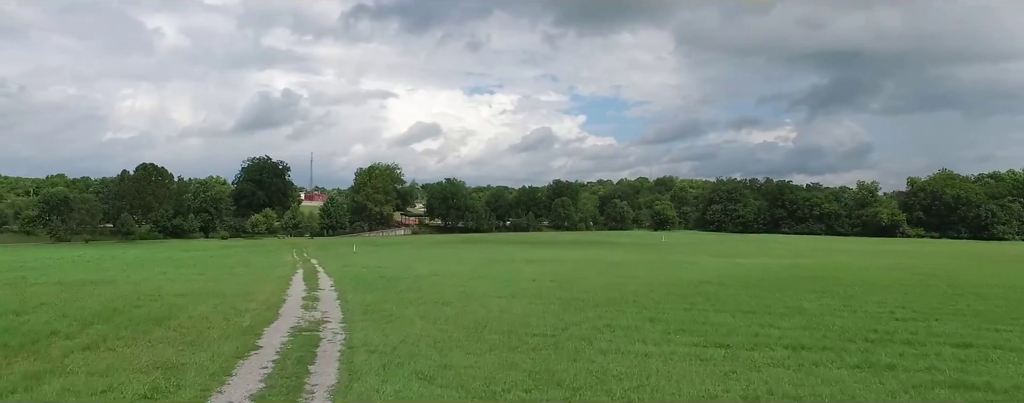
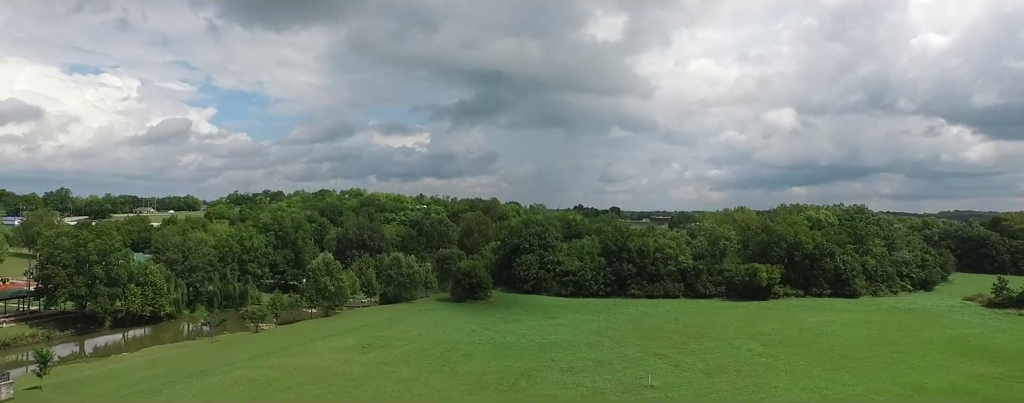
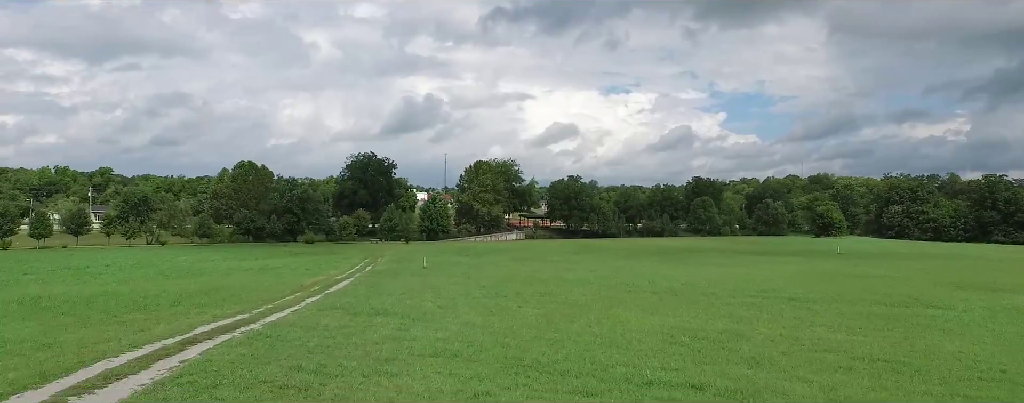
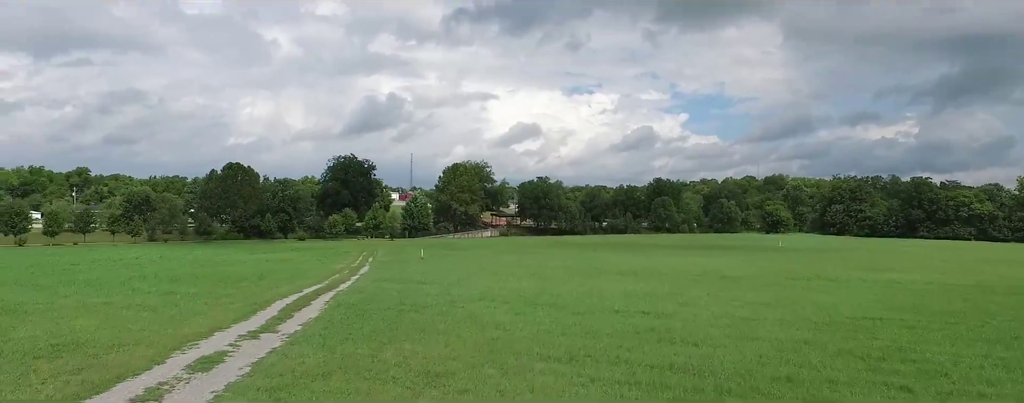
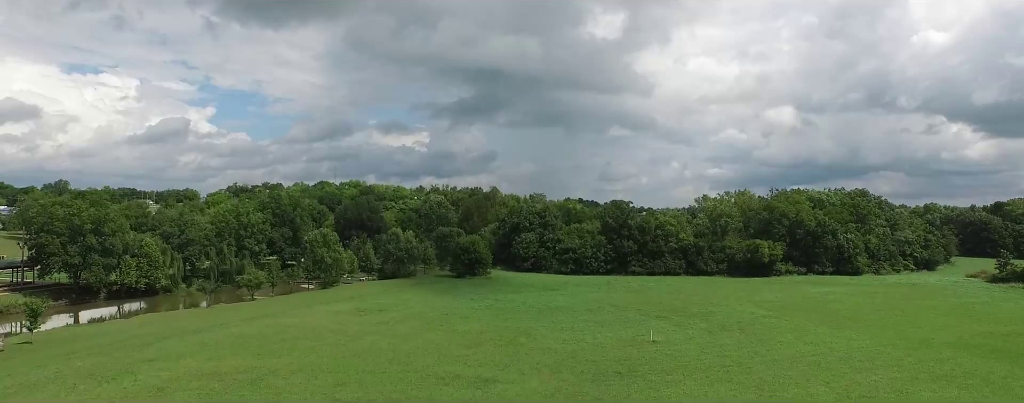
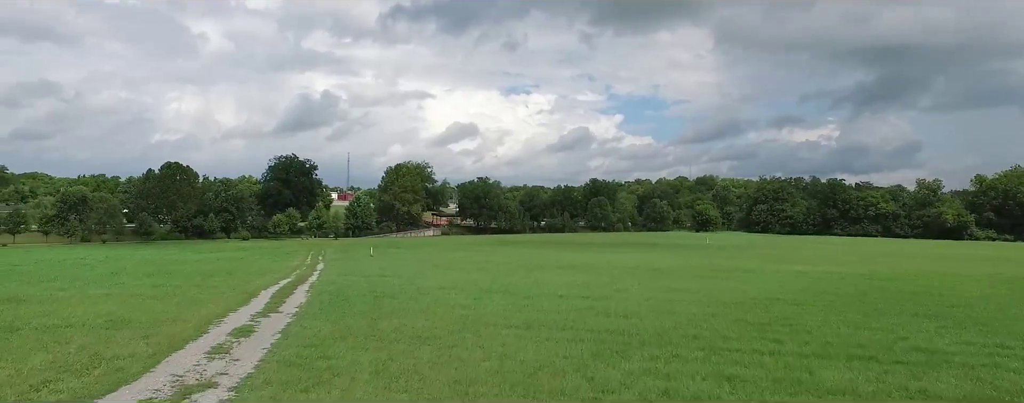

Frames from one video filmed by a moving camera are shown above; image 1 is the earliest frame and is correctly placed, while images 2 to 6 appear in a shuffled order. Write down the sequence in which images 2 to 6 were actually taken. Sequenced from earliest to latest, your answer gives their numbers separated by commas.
6, 4, 3, 5, 2
